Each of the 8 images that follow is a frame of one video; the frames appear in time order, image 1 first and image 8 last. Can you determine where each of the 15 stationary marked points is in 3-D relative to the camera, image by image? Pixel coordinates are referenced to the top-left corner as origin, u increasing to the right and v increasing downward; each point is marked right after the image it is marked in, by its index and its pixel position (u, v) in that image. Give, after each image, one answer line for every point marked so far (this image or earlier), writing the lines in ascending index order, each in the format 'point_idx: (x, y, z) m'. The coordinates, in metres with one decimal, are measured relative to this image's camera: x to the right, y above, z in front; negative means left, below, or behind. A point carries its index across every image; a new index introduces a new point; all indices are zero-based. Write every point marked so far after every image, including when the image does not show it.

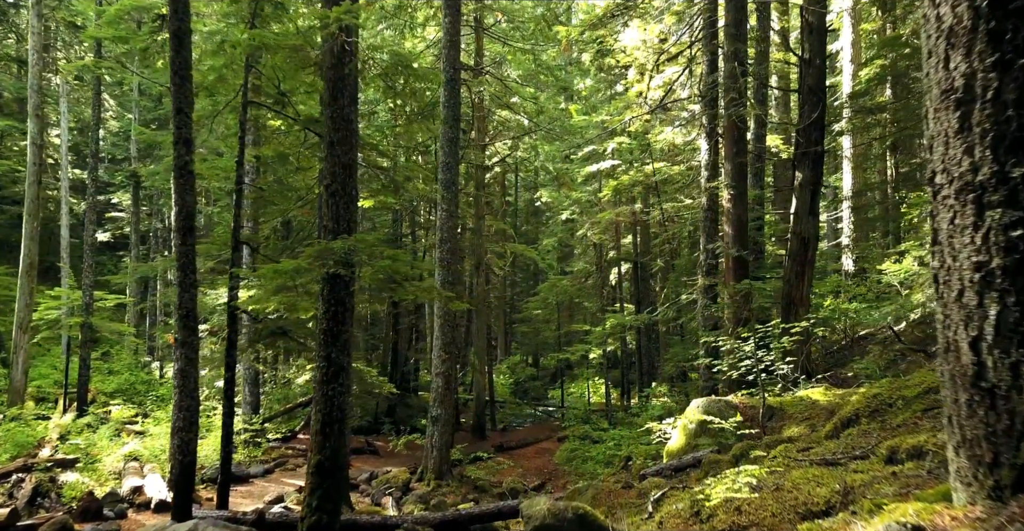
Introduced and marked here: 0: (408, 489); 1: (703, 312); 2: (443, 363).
0: (-2.1, -4.5, +17.3) m
1: (+3.5, -0.9, +15.7) m
2: (-1.5, -2.1, +18.0) m
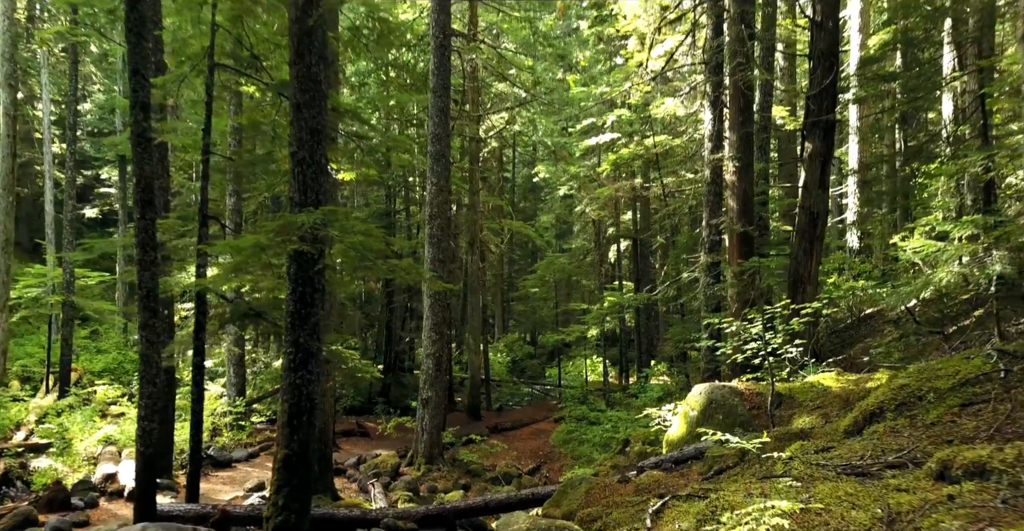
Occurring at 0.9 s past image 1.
0: (-2.2, -4.0, +16.6) m
1: (+3.3, -0.5, +15.0) m
2: (-1.6, -1.6, +17.3) m
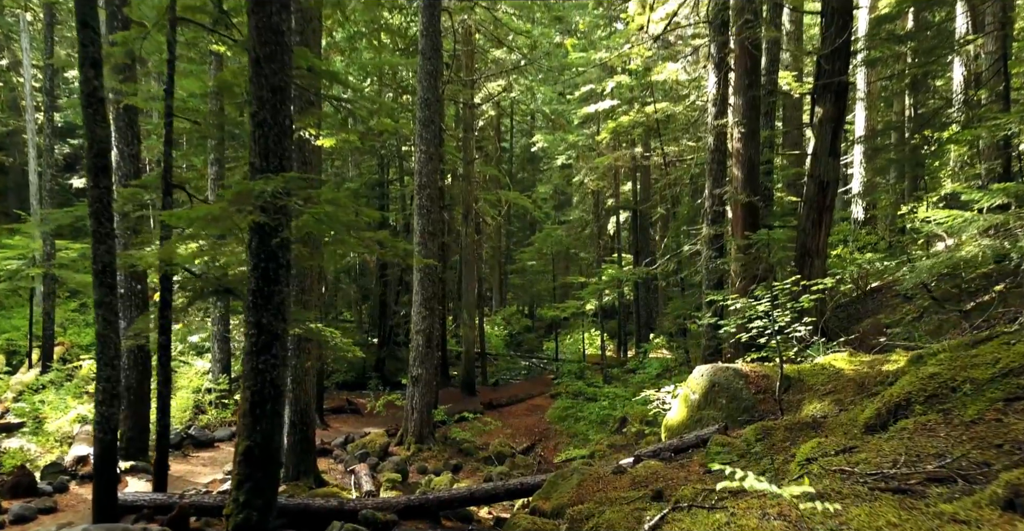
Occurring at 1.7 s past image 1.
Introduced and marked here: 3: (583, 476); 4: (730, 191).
0: (-2.4, -3.5, +16.0) m
1: (+3.2, 0.0, +14.3) m
2: (-1.7, -1.0, +16.7) m
3: (+0.7, -2.2, +8.8) m
4: (+3.5, +1.2, +13.7) m
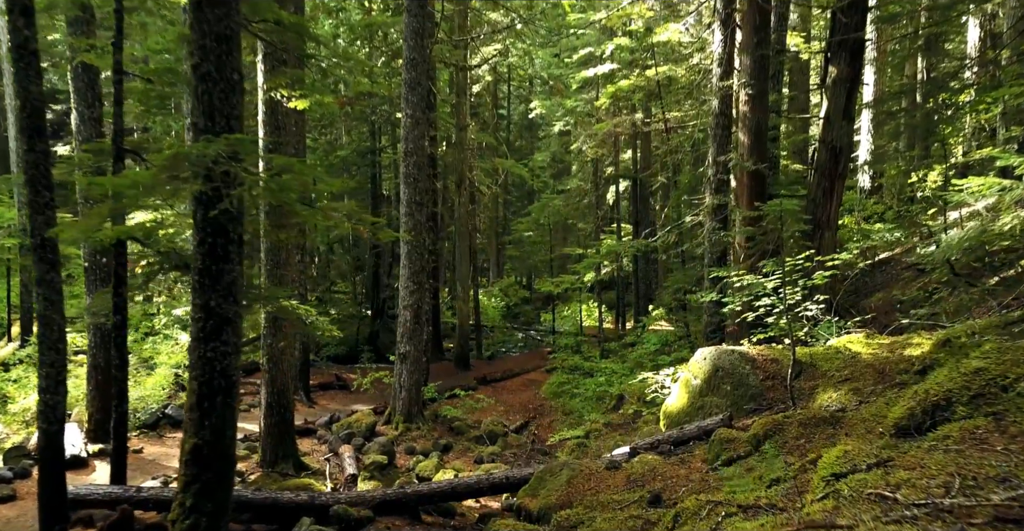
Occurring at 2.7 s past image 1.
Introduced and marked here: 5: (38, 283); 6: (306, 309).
0: (-2.5, -3.0, +15.3) m
1: (+3.1, +0.4, +13.4) m
2: (-1.9, -0.5, +15.9) m
3: (+0.6, -1.9, +8.1) m
4: (+3.3, +1.6, +12.9) m
5: (-4.3, -0.2, +8.0) m
6: (-2.6, -0.6, +10.8) m
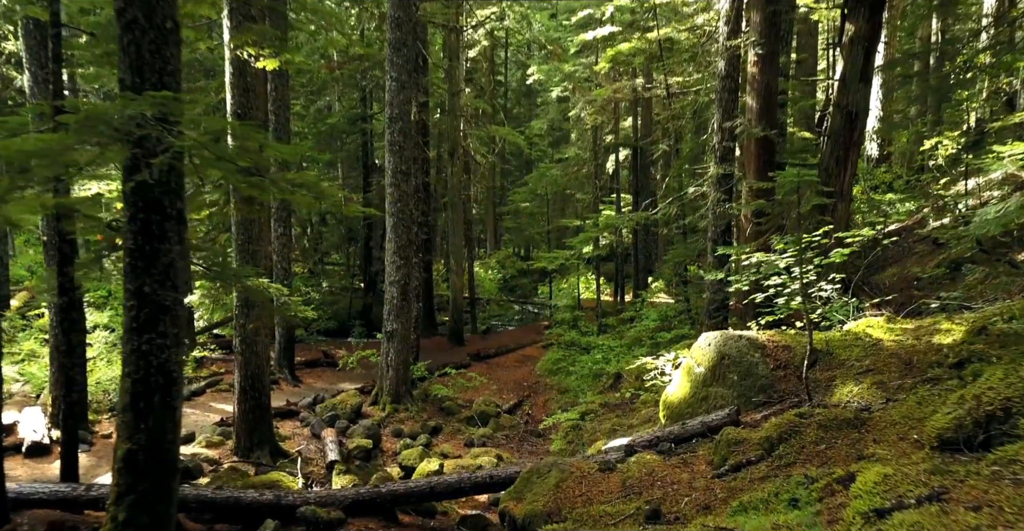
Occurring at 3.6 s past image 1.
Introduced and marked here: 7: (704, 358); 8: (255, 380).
0: (-2.6, -2.6, +14.6) m
1: (+2.9, +0.8, +12.6) m
2: (-2.0, -0.1, +15.1) m
3: (+0.4, -1.7, +7.3) m
4: (+3.2, +2.0, +12.0) m
5: (-4.5, 0.0, +7.2) m
6: (-2.7, -0.3, +10.0) m
7: (+1.8, -0.9, +8.2) m
8: (-3.4, -1.5, +11.3) m
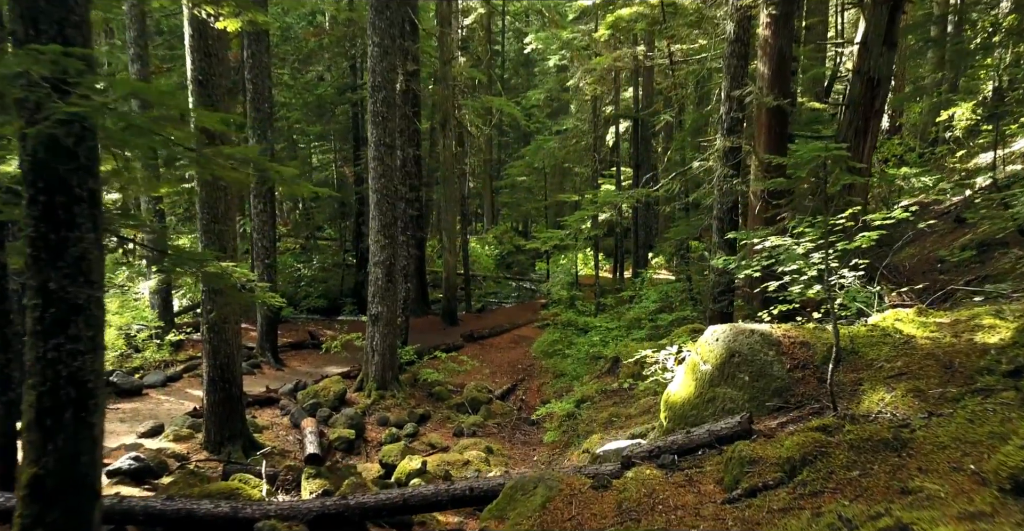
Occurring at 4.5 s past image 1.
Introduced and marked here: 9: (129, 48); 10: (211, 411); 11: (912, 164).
0: (-2.8, -2.2, +13.8) m
1: (+2.8, +1.1, +11.7) m
2: (-2.1, +0.3, +14.2) m
3: (+0.3, -1.6, +6.5) m
4: (+3.1, +2.2, +11.0) m
5: (-4.6, +0.1, +6.3) m
6: (-2.8, -0.1, +9.2) m
7: (+1.7, -0.8, +7.4) m
8: (-3.5, -1.3, +10.5) m
9: (-6.8, +3.8, +15.2) m
10: (-3.7, -1.8, +10.5) m
11: (+7.4, +1.9, +15.8) m
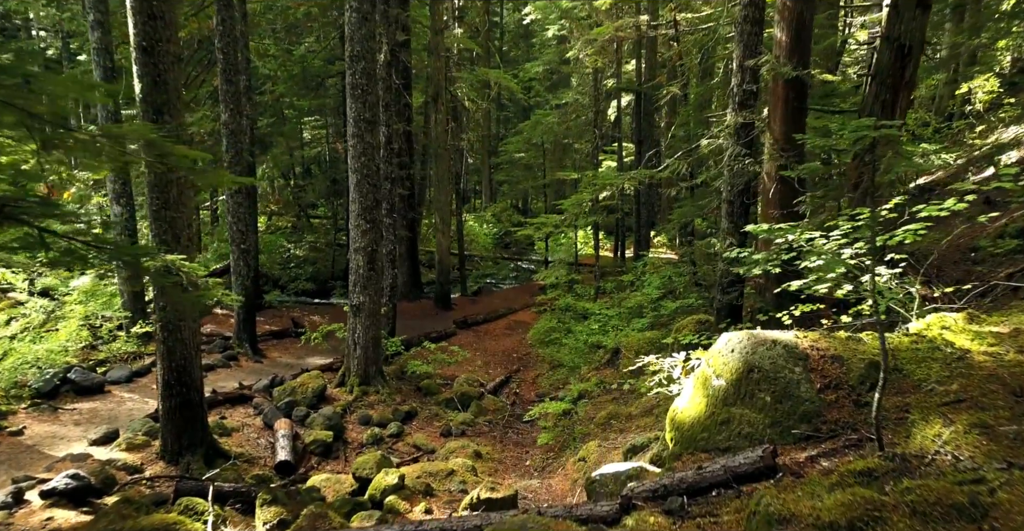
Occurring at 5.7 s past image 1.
0: (-2.9, -2.0, +12.8) m
1: (+2.7, +1.2, +10.6) m
2: (-2.2, +0.5, +13.1) m
3: (+0.2, -1.6, +5.5) m
4: (+3.0, +2.3, +9.9) m
5: (-4.7, +0.1, +5.3) m
6: (-3.0, 0.0, +8.1) m
7: (+1.6, -0.7, +6.3) m
8: (-3.6, -1.2, +9.5) m
9: (-6.9, +4.1, +14.0) m
10: (-3.8, -1.7, +9.6) m
11: (+7.2, +2.1, +14.7) m
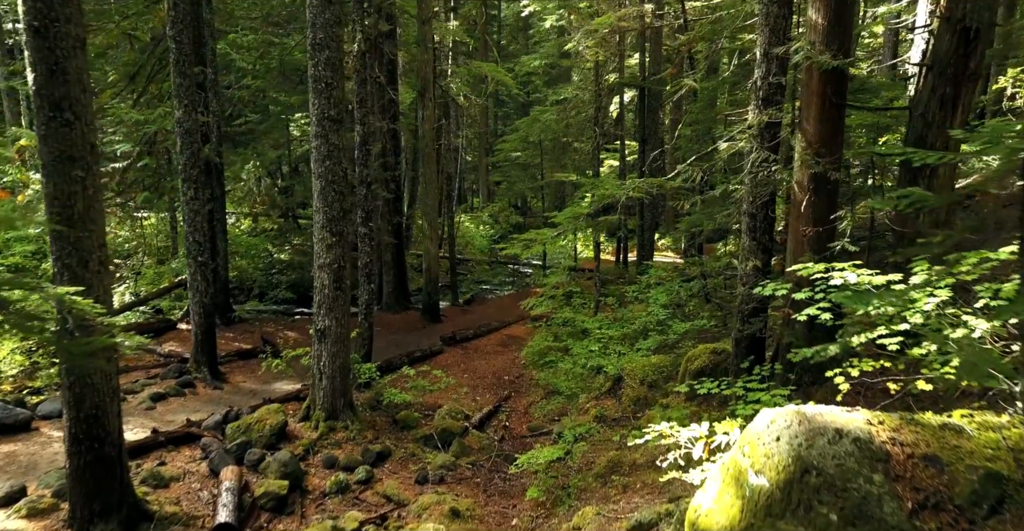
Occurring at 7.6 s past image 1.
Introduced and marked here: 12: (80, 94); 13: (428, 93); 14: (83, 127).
0: (-3.0, -2.3, +11.2) m
1: (+2.5, +1.0, +9.0) m
2: (-2.4, +0.3, +11.5) m
3: (0.0, -1.9, +3.9) m
4: (+2.8, +2.1, +8.2) m
5: (-4.9, -0.2, +3.6) m
6: (-3.2, -0.3, +6.5) m
7: (+1.4, -1.0, +4.7) m
8: (-3.8, -1.4, +7.9) m
9: (-7.1, +3.8, +12.4) m
10: (-4.0, -2.0, +7.9) m
11: (+7.1, +1.9, +13.0) m
12: (-3.7, +1.5, +7.5) m
13: (-1.9, +3.7, +18.5) m
14: (-3.7, +1.2, +7.5) m
